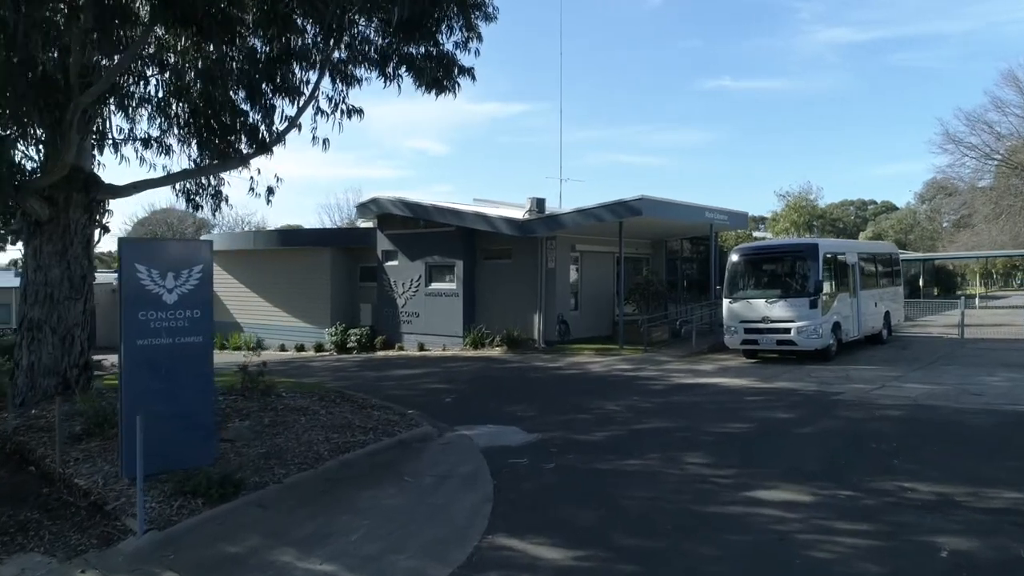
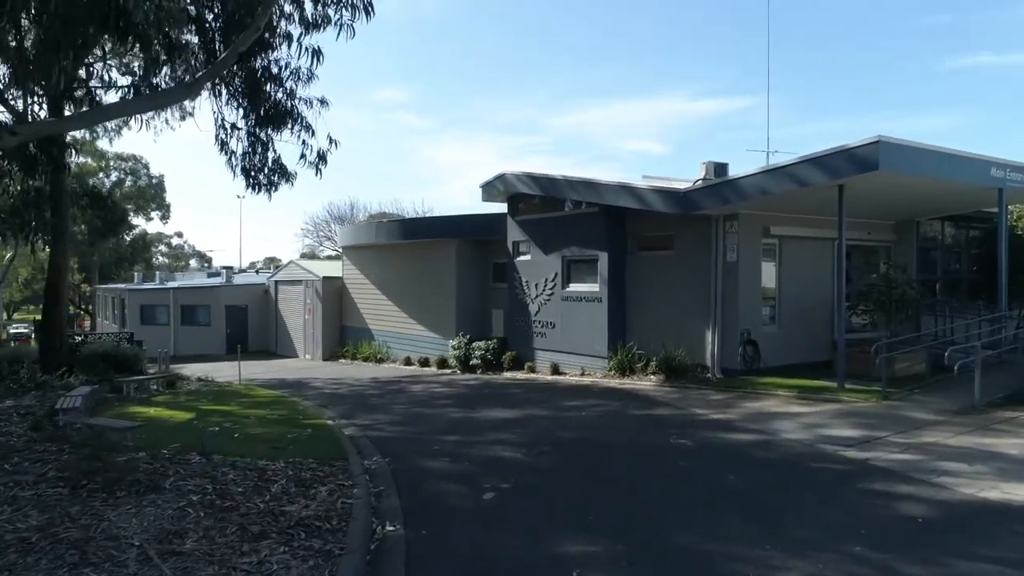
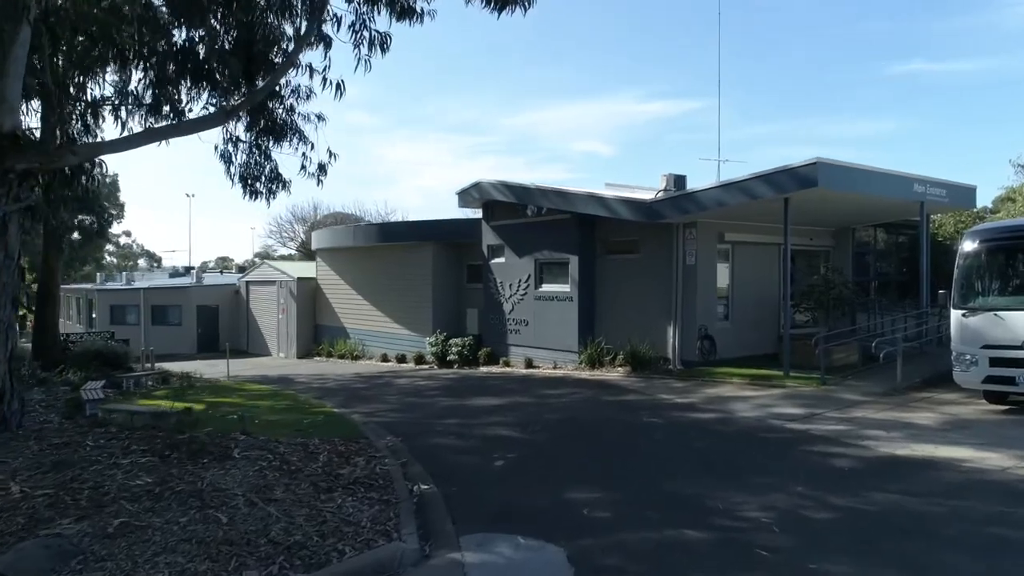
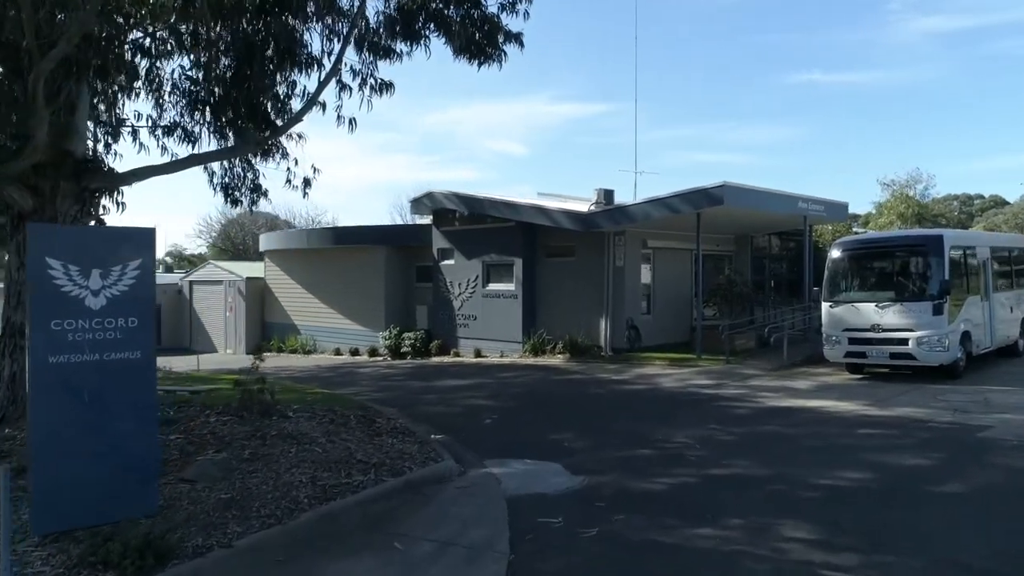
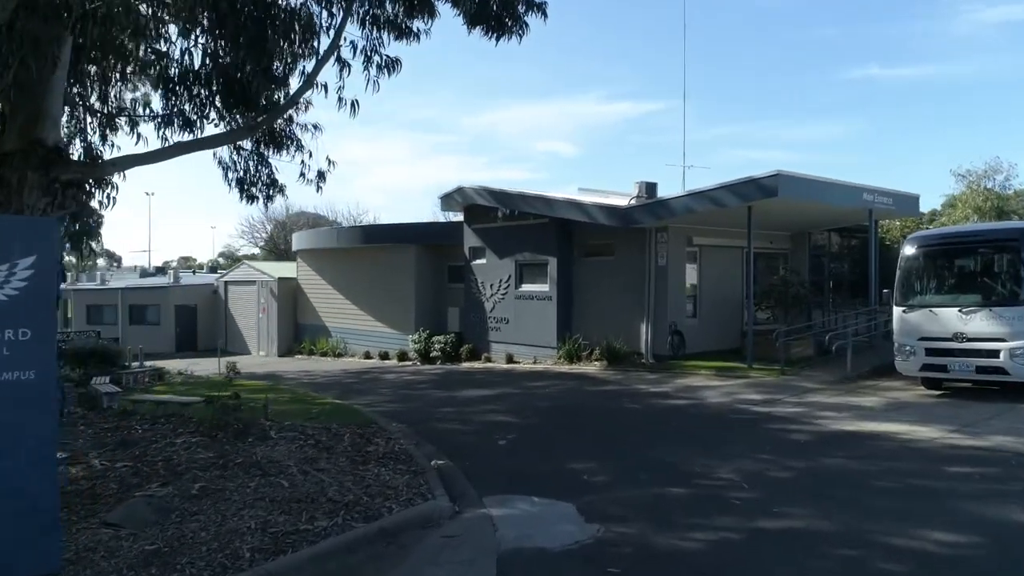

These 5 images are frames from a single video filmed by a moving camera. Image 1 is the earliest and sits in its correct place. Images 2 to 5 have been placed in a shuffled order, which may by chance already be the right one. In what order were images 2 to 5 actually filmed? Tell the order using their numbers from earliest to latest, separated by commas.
4, 5, 3, 2
